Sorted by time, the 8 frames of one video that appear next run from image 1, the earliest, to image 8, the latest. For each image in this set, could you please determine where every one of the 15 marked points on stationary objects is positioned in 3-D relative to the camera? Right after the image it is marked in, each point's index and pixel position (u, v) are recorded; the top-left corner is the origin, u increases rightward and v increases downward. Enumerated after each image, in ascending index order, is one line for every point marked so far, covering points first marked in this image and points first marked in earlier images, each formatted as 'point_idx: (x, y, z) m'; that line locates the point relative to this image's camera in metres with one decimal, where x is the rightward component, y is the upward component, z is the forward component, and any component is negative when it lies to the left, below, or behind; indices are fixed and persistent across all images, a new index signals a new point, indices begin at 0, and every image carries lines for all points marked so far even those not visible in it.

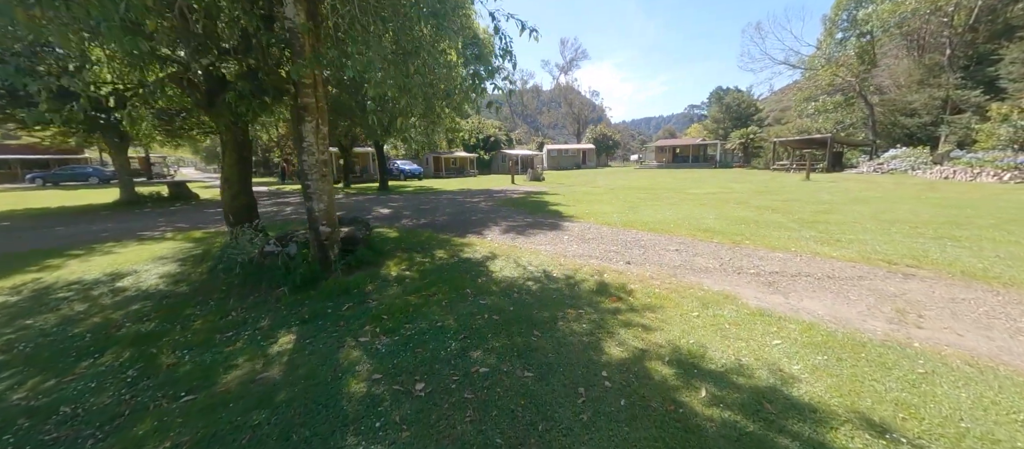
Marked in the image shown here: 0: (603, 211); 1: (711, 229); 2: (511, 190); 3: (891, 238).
0: (+2.6, +0.3, +10.6) m
1: (+4.2, -0.1, +7.9) m
2: (-0.2, +1.6, +18.4) m
3: (+7.1, -0.2, +7.0) m
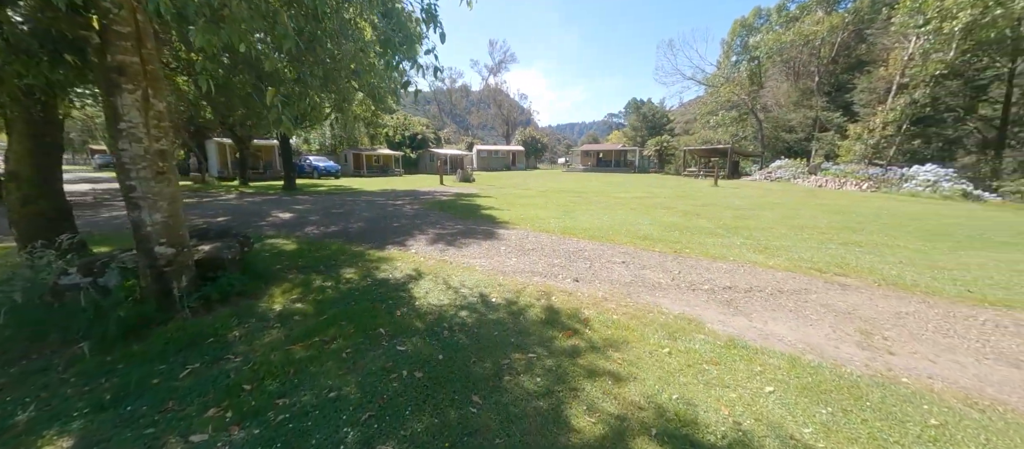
0: (+0.7, +0.1, +10.0) m
1: (+2.8, -0.3, +7.6) m
2: (-3.5, +1.4, +17.2) m
3: (+5.9, -0.4, +7.4) m
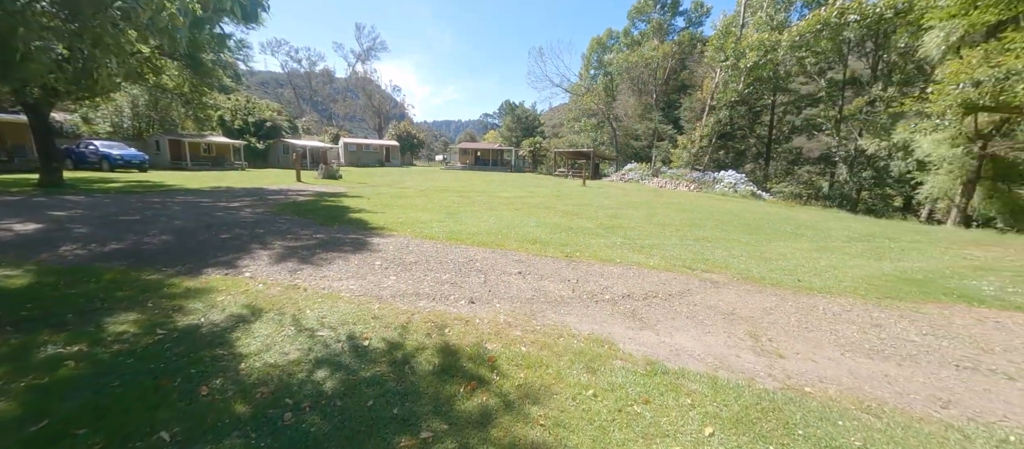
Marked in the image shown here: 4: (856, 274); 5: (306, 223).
0: (-2.2, +0.1, +9.0) m
1: (+0.5, -0.3, +7.4) m
2: (-8.5, +1.3, +14.4) m
3: (+3.5, -0.3, +8.1) m
4: (+5.5, -0.8, +6.0) m
5: (-4.3, 0.0, +7.8) m
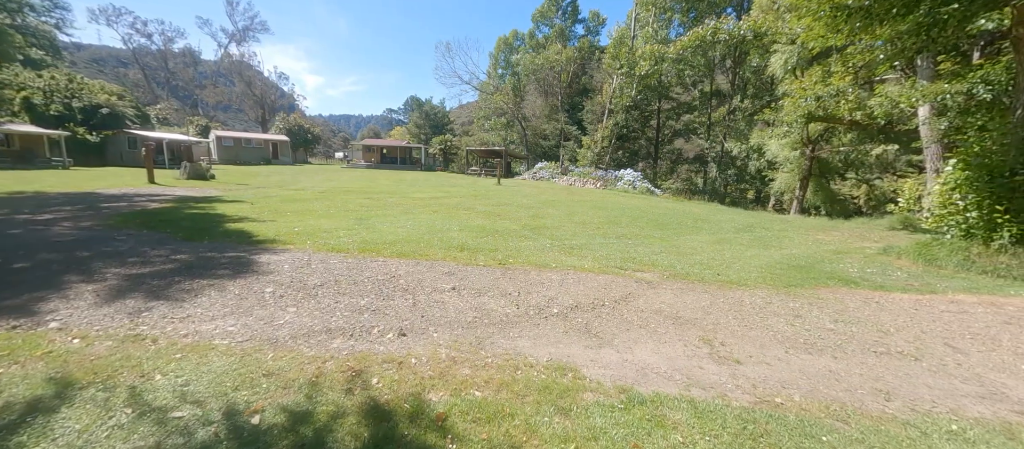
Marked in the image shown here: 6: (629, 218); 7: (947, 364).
0: (-3.9, -0.1, +7.7) m
1: (-0.9, -0.4, +6.8) m
2: (-11.3, +0.9, +11.5) m
3: (+1.9, -0.3, +8.2) m
4: (+4.4, -0.7, +6.6) m
5: (-5.7, -0.3, +6.0) m
6: (+3.5, +0.2, +11.5) m
7: (+3.7, -1.2, +3.1) m
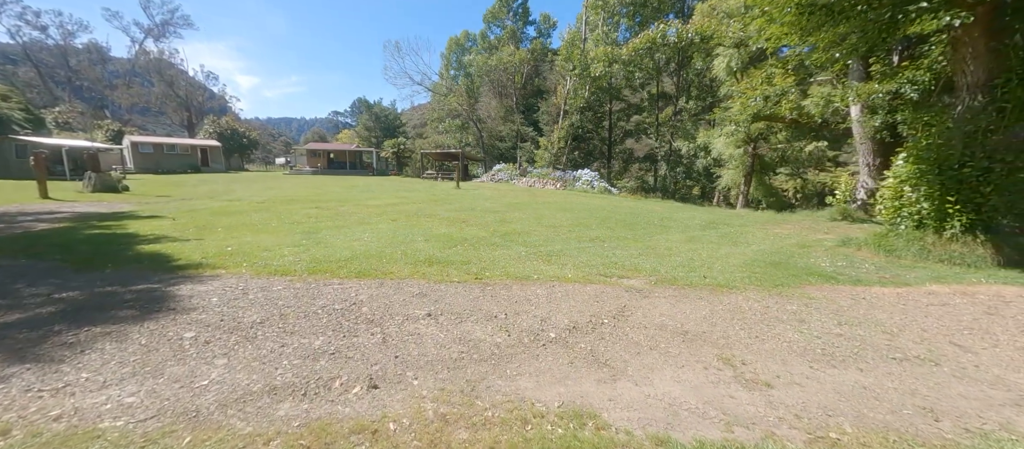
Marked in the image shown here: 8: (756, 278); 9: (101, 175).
0: (-4.5, -0.4, +6.6) m
1: (-1.3, -0.6, +6.1) m
2: (-12.3, +0.2, +9.5) m
3: (+1.2, -0.4, +7.8) m
4: (+3.9, -0.7, +6.5) m
5: (-6.0, -0.6, +4.7) m
6: (+2.5, +0.2, +11.3) m
7: (+3.6, -1.1, +3.0) m
8: (+3.6, -0.8, +5.5) m
9: (-19.7, +2.4, +17.9) m
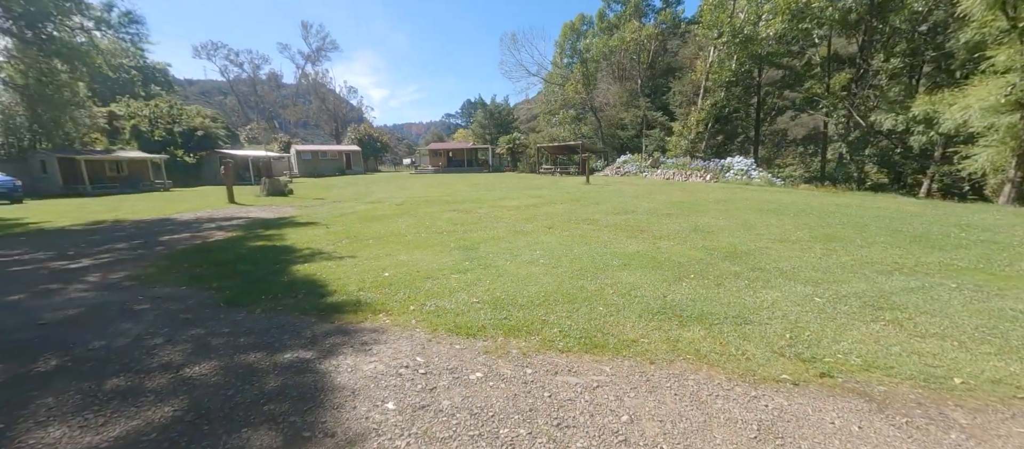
0: (-1.2, -0.7, +5.1) m
1: (+1.7, -0.9, +3.7) m
2: (-8.0, +0.1, +10.0) m
3: (+4.6, -0.7, +4.7) m
4: (+6.8, -1.0, +2.7) m
5: (-3.2, -0.9, +3.7) m
6: (+6.7, -0.1, +7.7) m
7: (+5.6, -1.5, -0.6) m
8: (+6.2, -1.1, +1.8) m
9: (-12.8, +2.4, +20.1) m
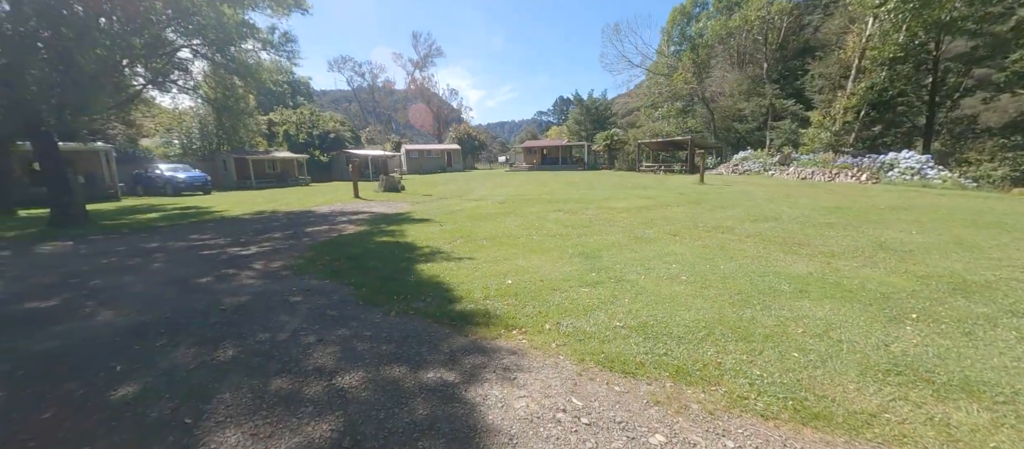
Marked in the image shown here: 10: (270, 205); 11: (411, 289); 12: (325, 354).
0: (+0.5, -0.8, +4.7) m
1: (+3.0, -1.1, +2.6) m
2: (-4.9, +0.2, +11.0) m
3: (+6.0, -1.0, +2.9) m
4: (+7.7, -1.4, +0.5) m
5: (-1.8, -1.0, +3.8) m
6: (+8.8, -0.4, +5.3) m
7: (+5.7, -1.9, -2.4) m
8: (+6.9, -1.5, -0.3) m
9: (-7.1, +2.8, +21.9) m
10: (-11.3, +0.9, +17.5) m
11: (-1.3, -0.8, +5.0) m
12: (-1.4, -1.0, +3.0) m
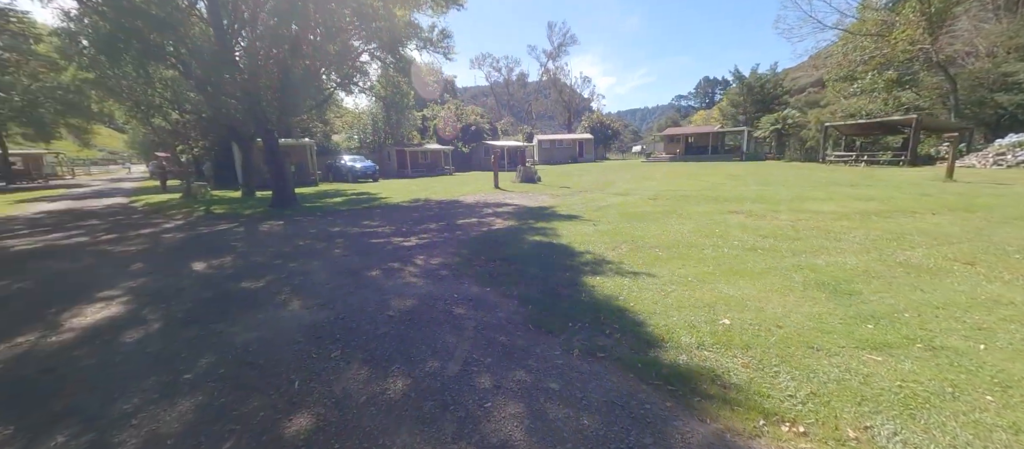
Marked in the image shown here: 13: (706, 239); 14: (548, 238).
0: (+2.5, -1.0, +3.0) m
1: (+4.1, -1.4, +0.3) m
2: (-0.5, +0.4, +10.7) m
3: (+7.1, -1.5, -0.5) m
4: (+7.9, -2.0, -3.3) m
5: (0.0, -1.1, +2.9) m
6: (+10.6, -1.1, +0.9) m
7: (+5.0, -2.5, -5.4) m
8: (+6.9, -2.1, -3.7) m
9: (+1.1, +3.3, +21.7) m
10: (-4.4, +1.6, +18.9) m
11: (+0.9, -0.9, +3.9) m
12: (+0.1, -1.2, +2.1) m
13: (+3.8, -0.2, +7.2) m
14: (+0.8, -0.2, +7.6) m
